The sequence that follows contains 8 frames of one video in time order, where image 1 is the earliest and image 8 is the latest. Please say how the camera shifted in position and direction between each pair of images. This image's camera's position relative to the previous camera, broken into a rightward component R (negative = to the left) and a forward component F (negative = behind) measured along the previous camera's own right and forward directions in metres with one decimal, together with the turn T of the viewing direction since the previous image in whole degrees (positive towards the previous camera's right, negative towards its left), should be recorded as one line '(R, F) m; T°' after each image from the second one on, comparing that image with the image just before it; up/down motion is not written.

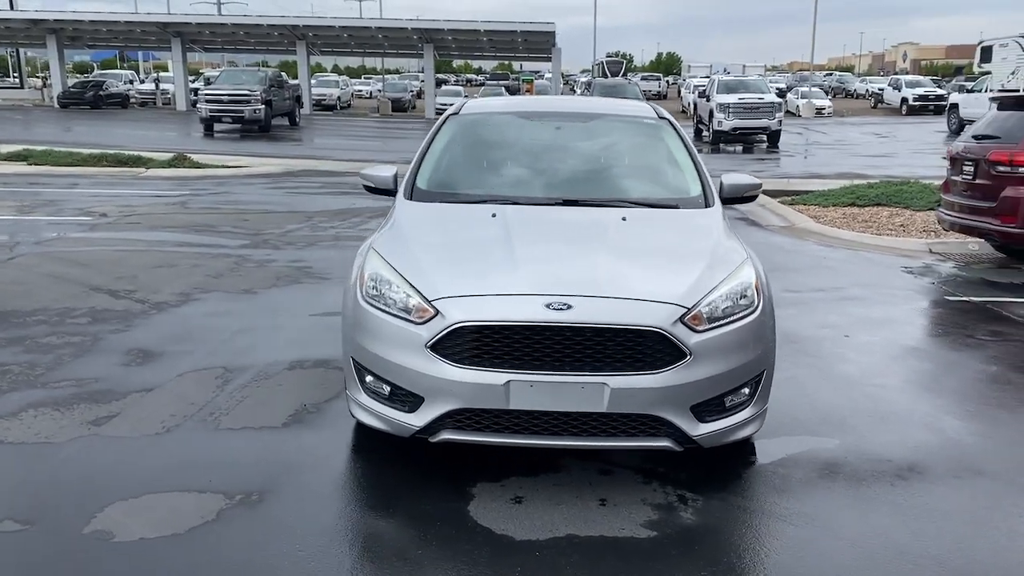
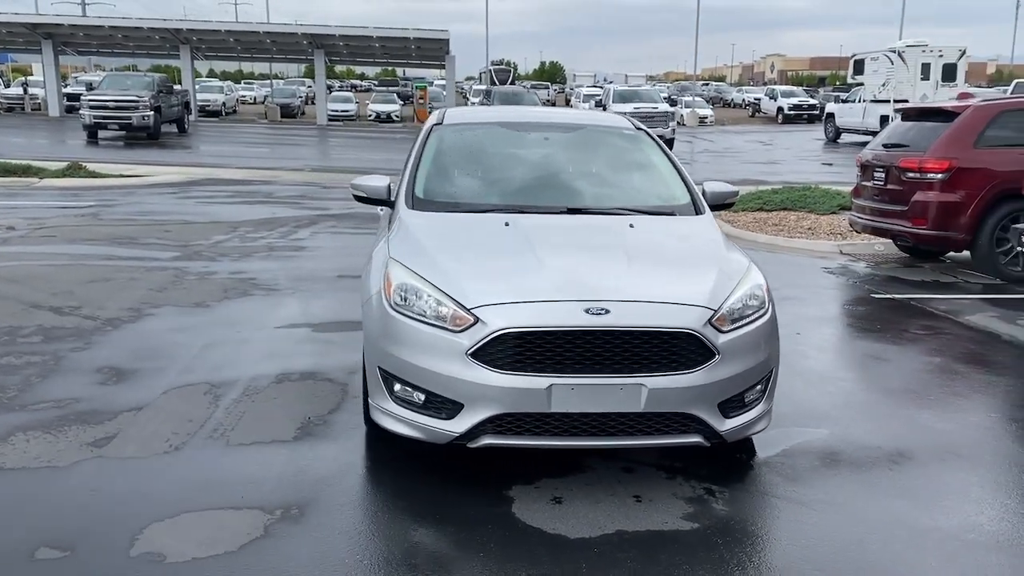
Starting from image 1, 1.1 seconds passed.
(-0.6, -0.1) m; +7°
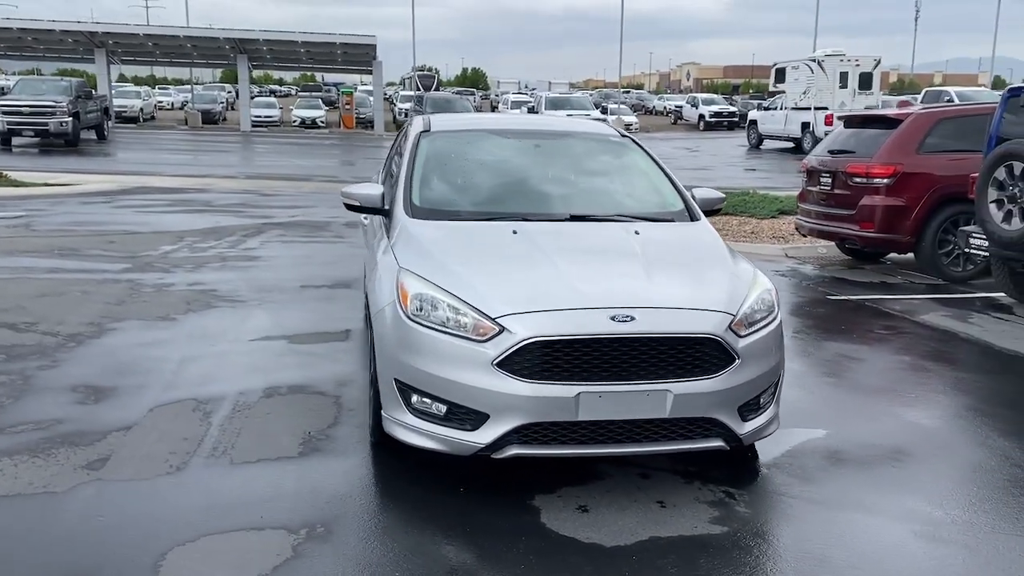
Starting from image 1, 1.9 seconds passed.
(-0.4, 0.0) m; +5°
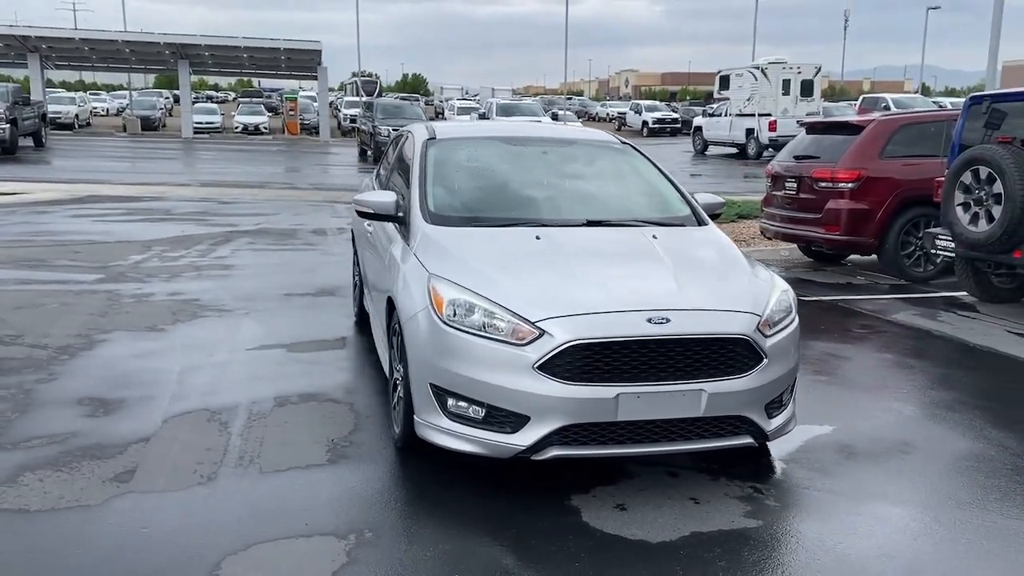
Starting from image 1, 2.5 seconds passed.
(-0.4, -0.1) m; +4°
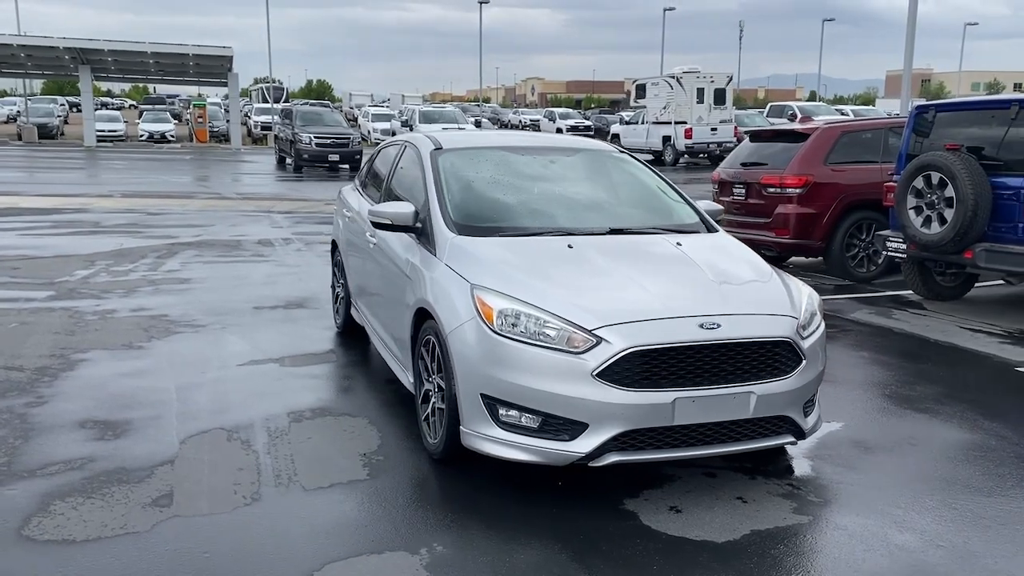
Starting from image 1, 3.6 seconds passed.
(-0.7, 0.0) m; +6°
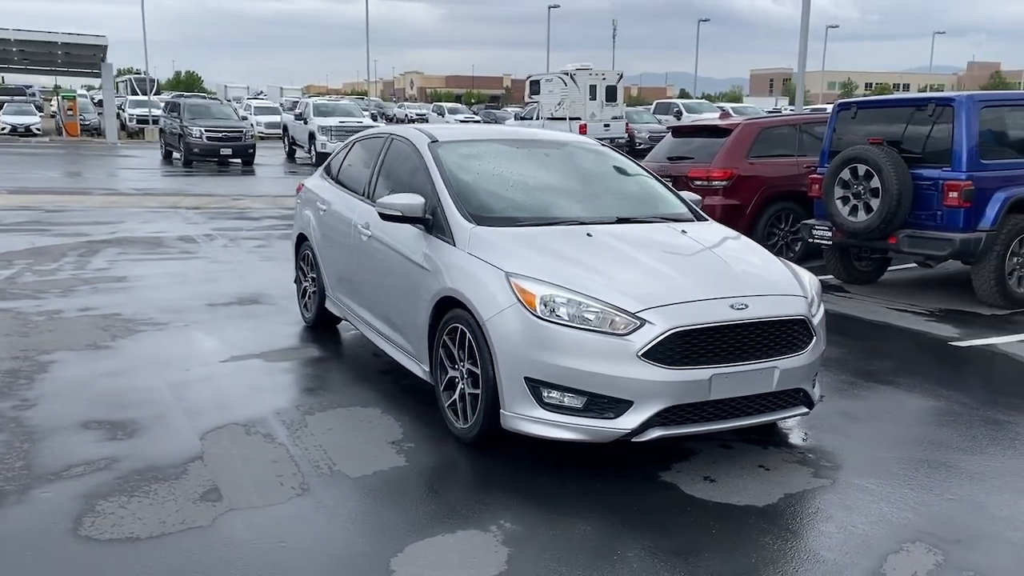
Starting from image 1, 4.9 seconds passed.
(-0.8, -0.1) m; +8°
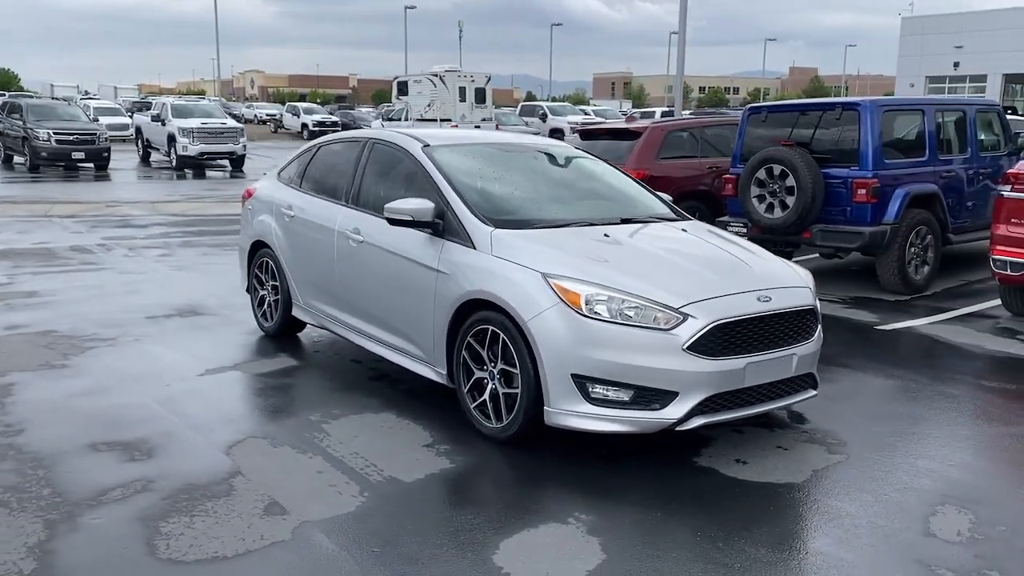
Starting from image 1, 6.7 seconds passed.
(-1.0, 0.0) m; +10°
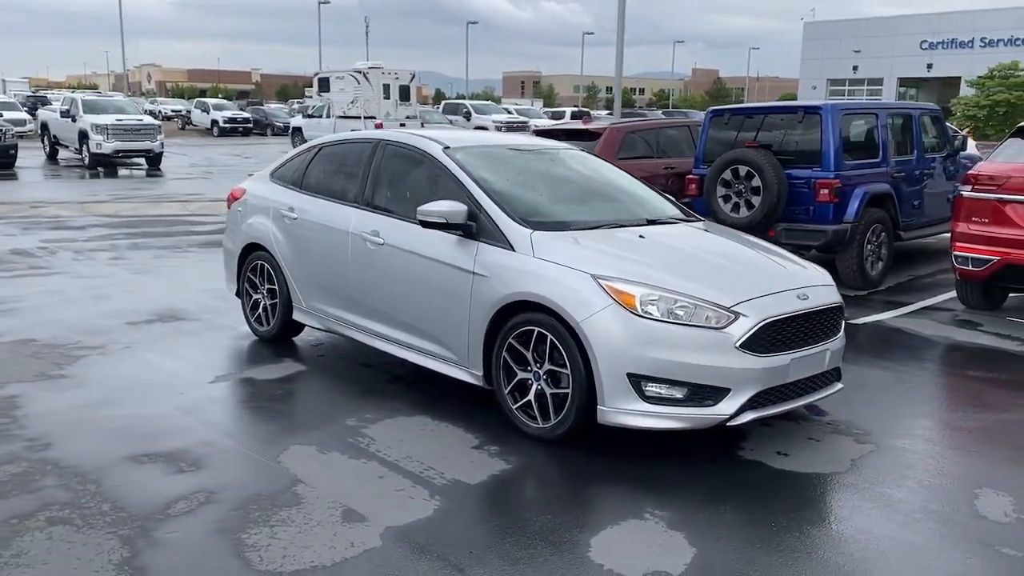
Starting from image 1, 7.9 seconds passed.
(-0.8, 0.0) m; +6°
